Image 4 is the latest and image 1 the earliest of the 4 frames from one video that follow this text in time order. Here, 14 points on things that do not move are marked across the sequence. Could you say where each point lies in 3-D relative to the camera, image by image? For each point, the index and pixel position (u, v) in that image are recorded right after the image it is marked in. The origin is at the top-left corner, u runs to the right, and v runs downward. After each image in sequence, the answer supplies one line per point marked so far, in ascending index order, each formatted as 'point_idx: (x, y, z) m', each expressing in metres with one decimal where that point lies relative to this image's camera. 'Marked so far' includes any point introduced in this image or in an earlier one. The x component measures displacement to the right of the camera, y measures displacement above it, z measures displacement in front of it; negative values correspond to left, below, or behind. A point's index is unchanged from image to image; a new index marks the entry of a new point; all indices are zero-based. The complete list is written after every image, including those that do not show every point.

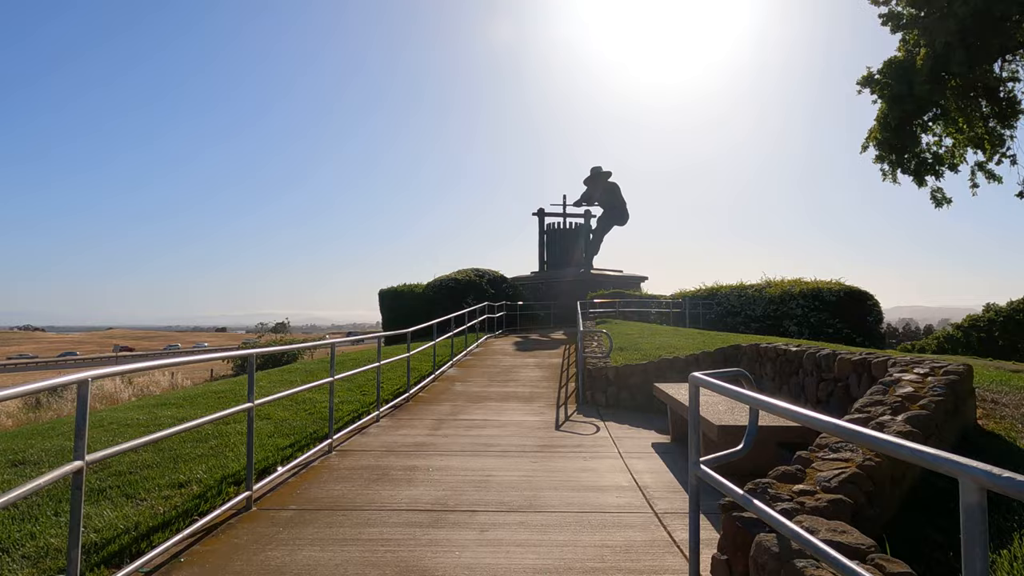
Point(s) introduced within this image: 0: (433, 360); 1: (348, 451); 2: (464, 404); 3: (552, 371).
0: (-1.4, -1.3, +11.9) m
1: (-1.5, -1.5, +6.0) m
2: (-0.6, -1.6, +9.0) m
3: (+0.7, -1.5, +12.1) m
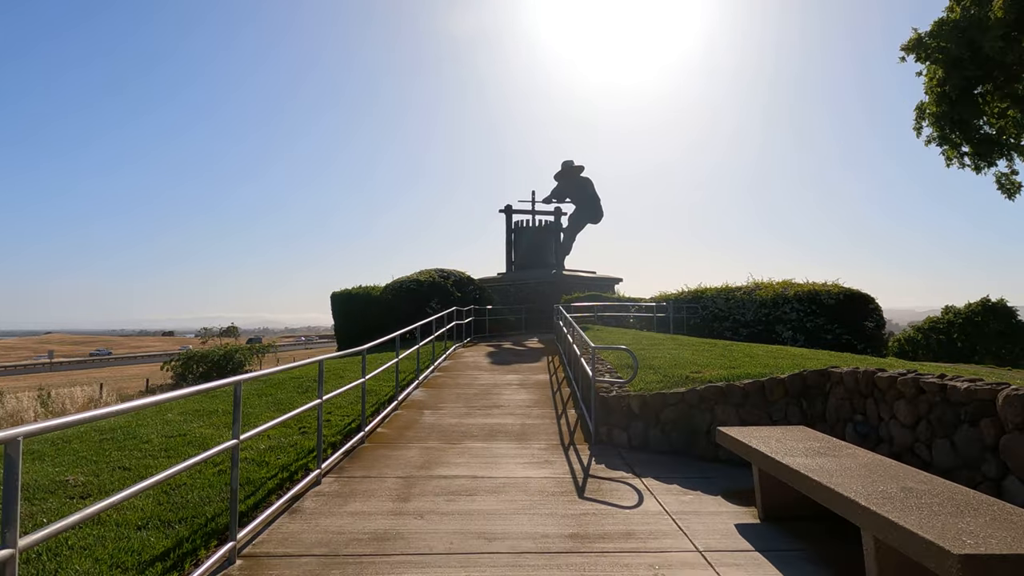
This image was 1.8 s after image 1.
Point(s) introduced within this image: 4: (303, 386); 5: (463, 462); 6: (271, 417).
0: (-1.7, -1.4, +9.6) m
1: (-1.4, -1.5, +3.7) m
2: (-0.7, -1.6, +6.7) m
3: (+0.4, -1.6, +9.9) m
4: (-3.1, -1.5, +10.0) m
5: (-0.4, -1.6, +6.0) m
6: (-2.9, -1.6, +8.0) m
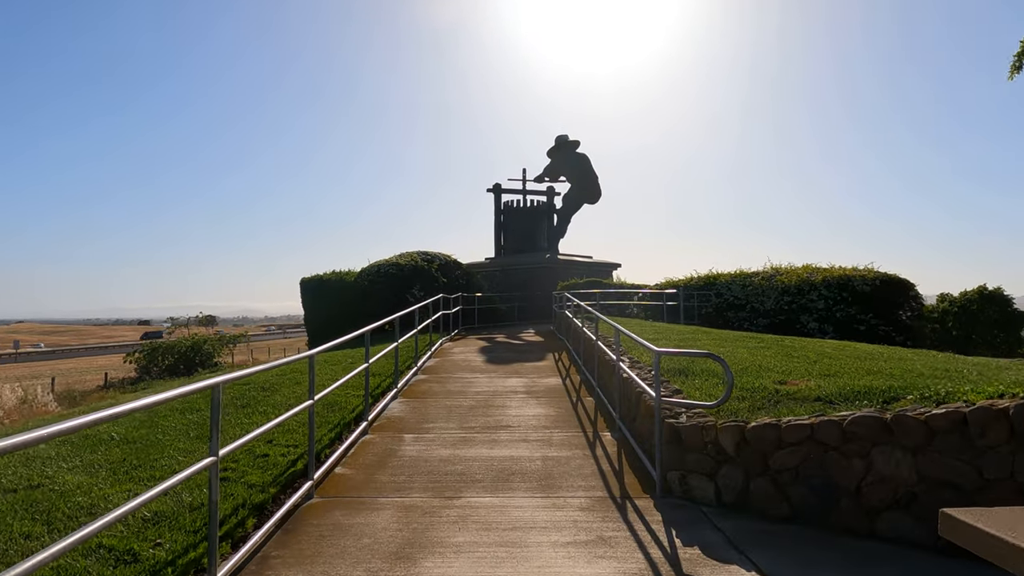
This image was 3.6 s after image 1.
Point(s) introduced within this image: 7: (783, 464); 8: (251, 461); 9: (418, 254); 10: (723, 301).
0: (-1.6, -1.1, +7.2) m
1: (-1.1, -1.4, +1.3) m
2: (-0.6, -1.4, +4.4) m
3: (+0.5, -1.3, +7.5) m
4: (-3.0, -1.3, +7.6) m
5: (-0.3, -1.4, +3.7) m
6: (-2.8, -1.4, +5.6) m
7: (+1.7, -1.1, +4.1) m
8: (-2.1, -1.4, +5.3) m
9: (-2.7, +1.0, +19.3) m
10: (+6.2, -0.4, +19.4) m
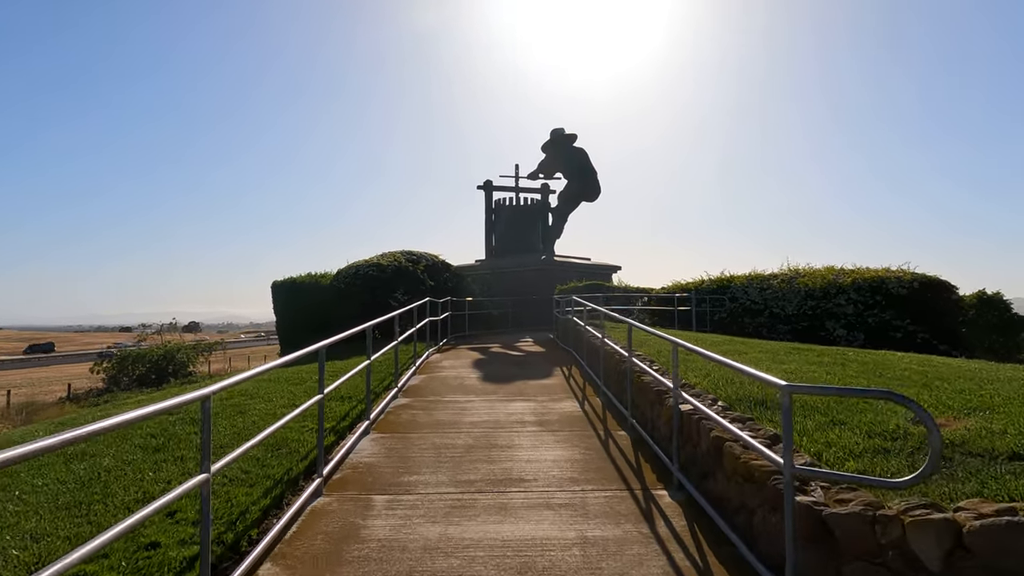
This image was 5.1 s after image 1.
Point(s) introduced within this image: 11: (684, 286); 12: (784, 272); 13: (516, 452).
0: (-1.5, -1.1, +5.3) m
1: (-0.9, -1.3, -0.6) m
2: (-0.4, -1.4, +2.5) m
3: (+0.6, -1.3, +5.7) m
4: (-2.9, -1.3, +5.6) m
5: (-0.1, -1.4, +1.8) m
6: (-2.6, -1.4, +3.7) m
7: (+1.8, -1.1, +2.2) m
8: (-2.0, -1.4, +3.4) m
9: (-2.9, +0.9, +17.4) m
10: (+6.0, -0.5, +17.6) m
11: (+5.0, 0.0, +19.2) m
12: (+7.2, +0.4, +17.5) m
13: (0.0, -1.3, +5.4) m
